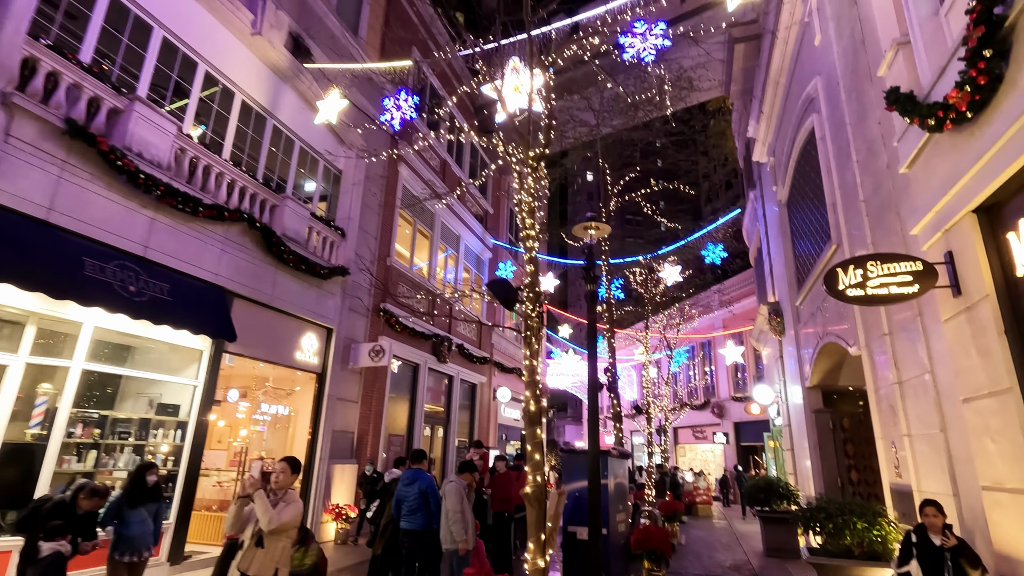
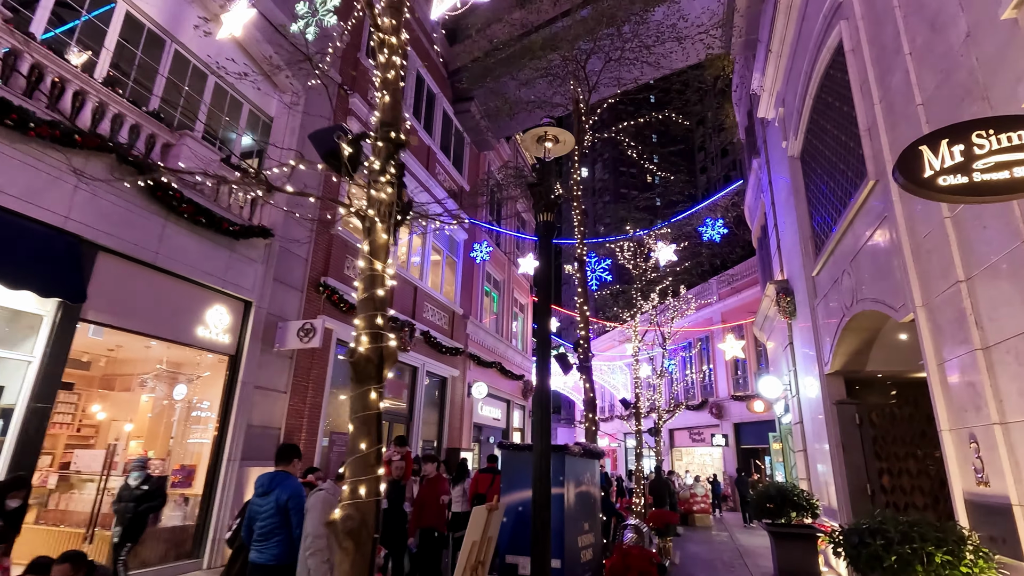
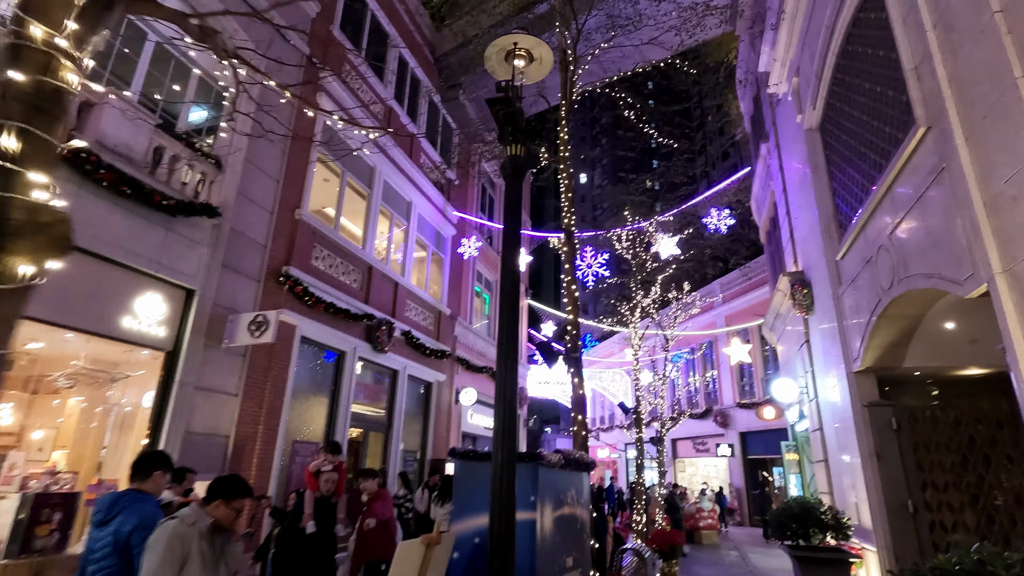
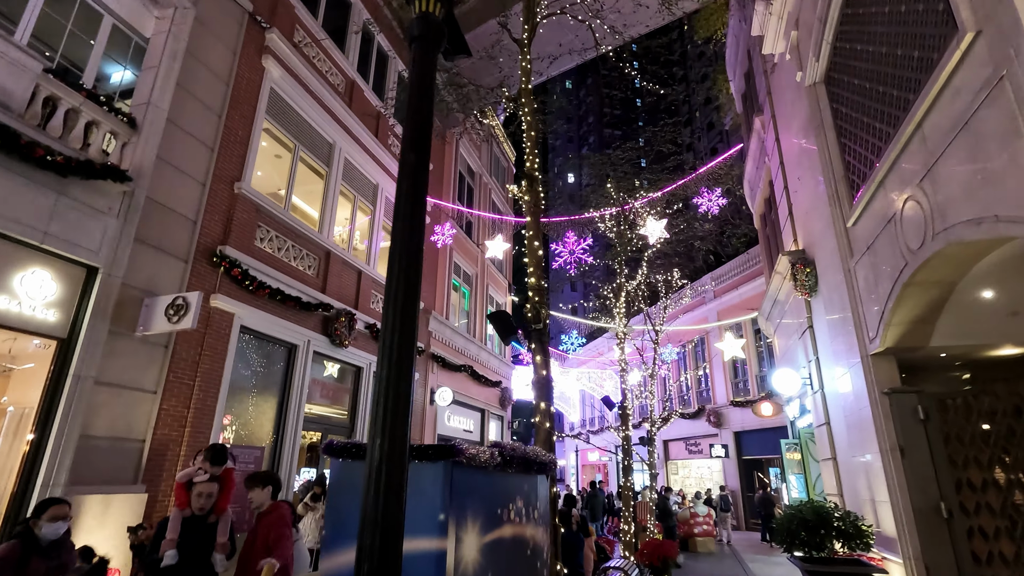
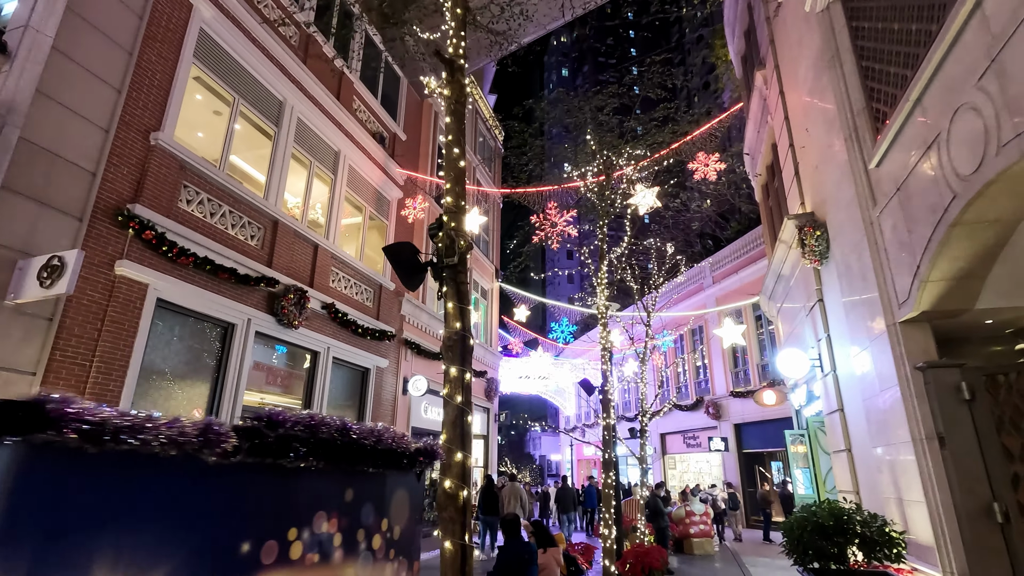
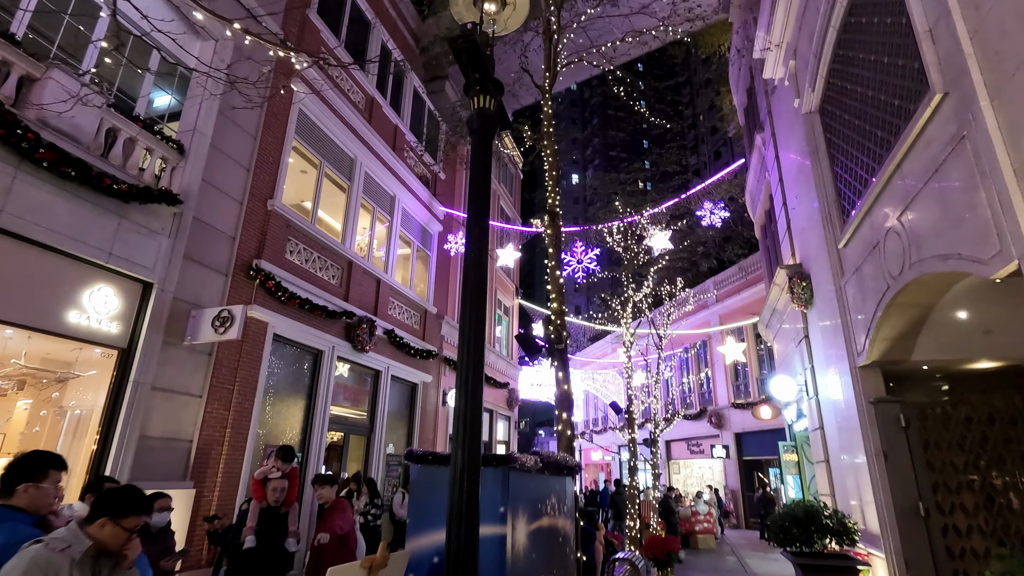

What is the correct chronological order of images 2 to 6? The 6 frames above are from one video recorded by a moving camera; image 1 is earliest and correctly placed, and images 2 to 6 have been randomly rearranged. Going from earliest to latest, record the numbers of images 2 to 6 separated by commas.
2, 3, 6, 4, 5
